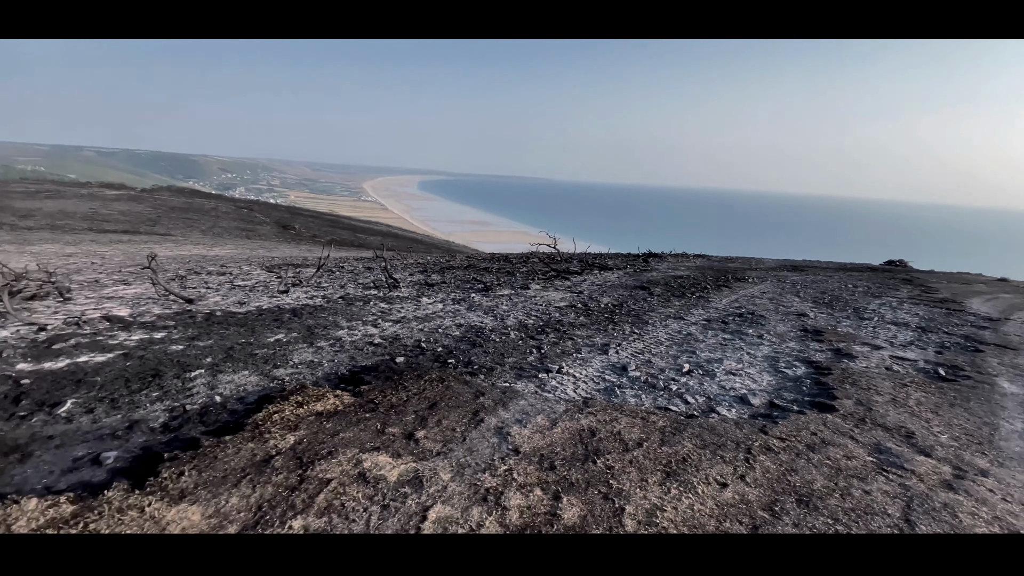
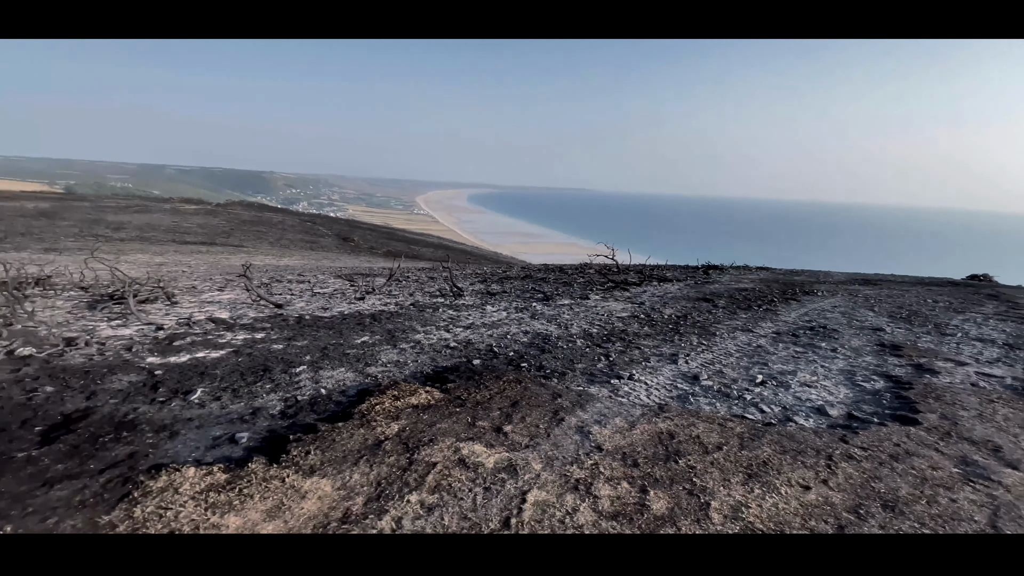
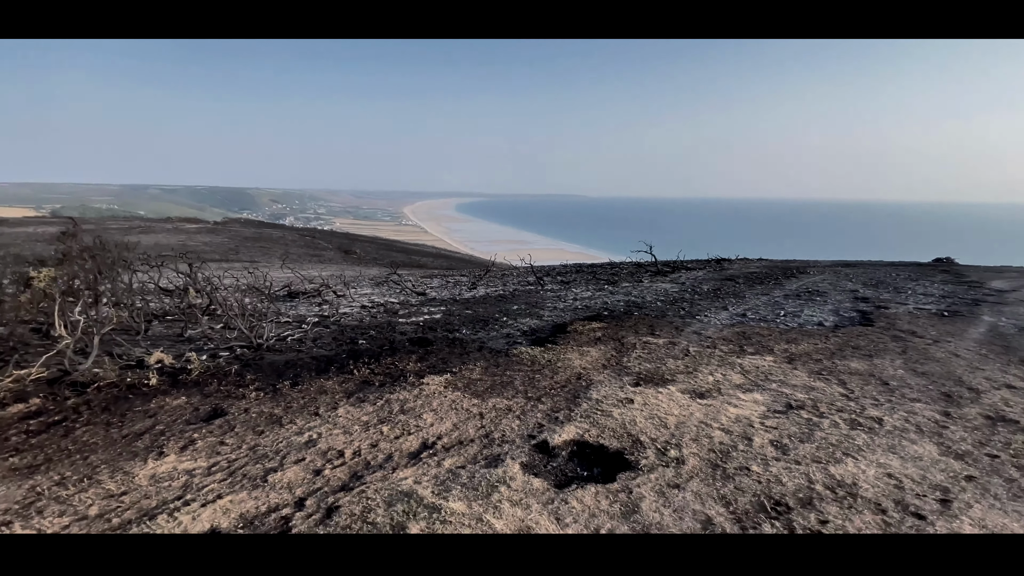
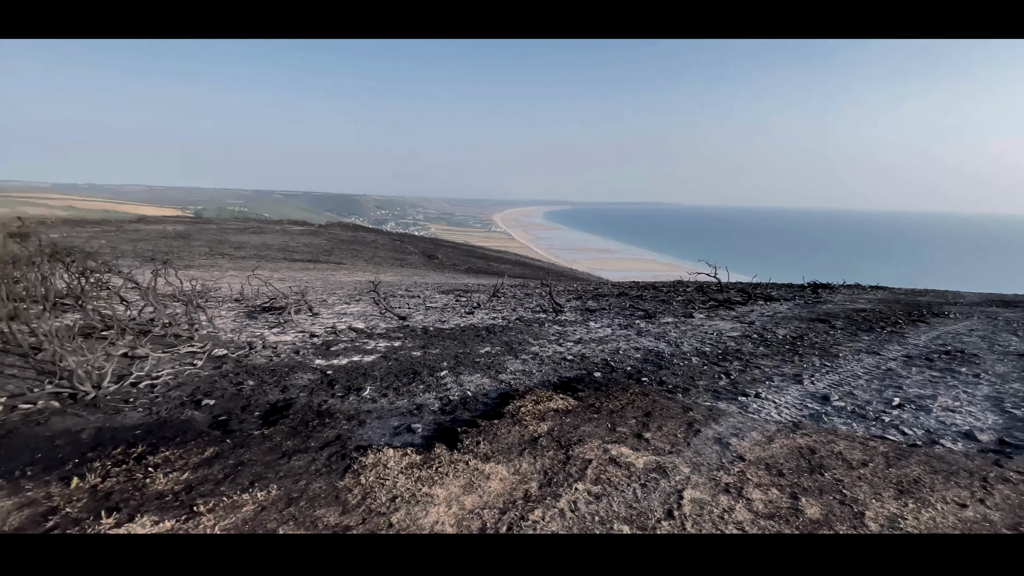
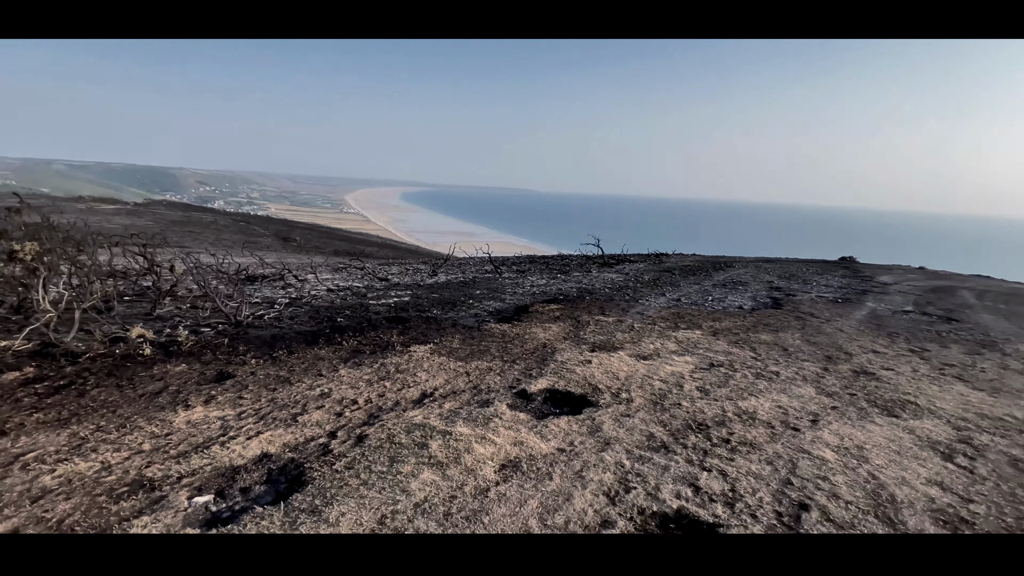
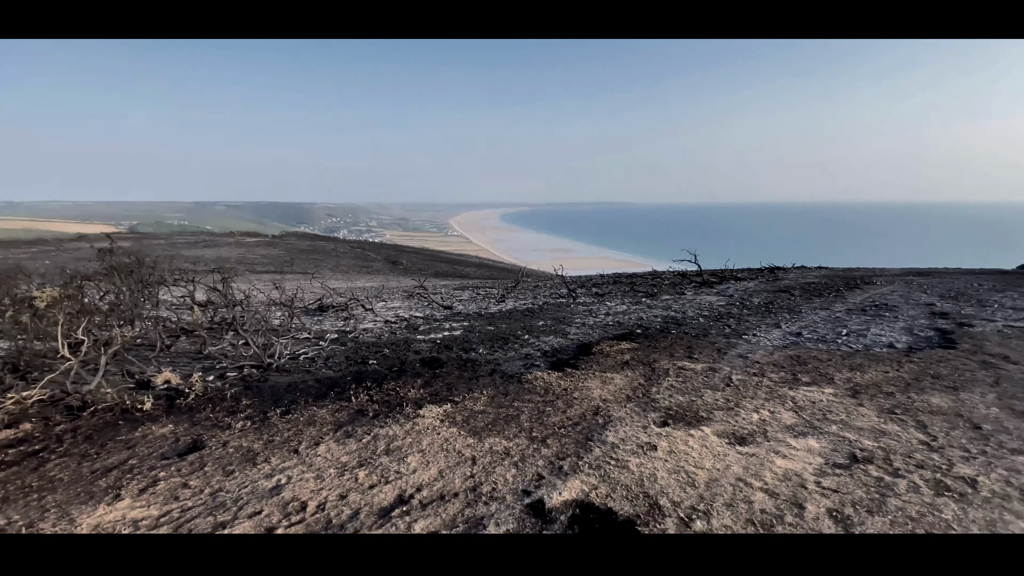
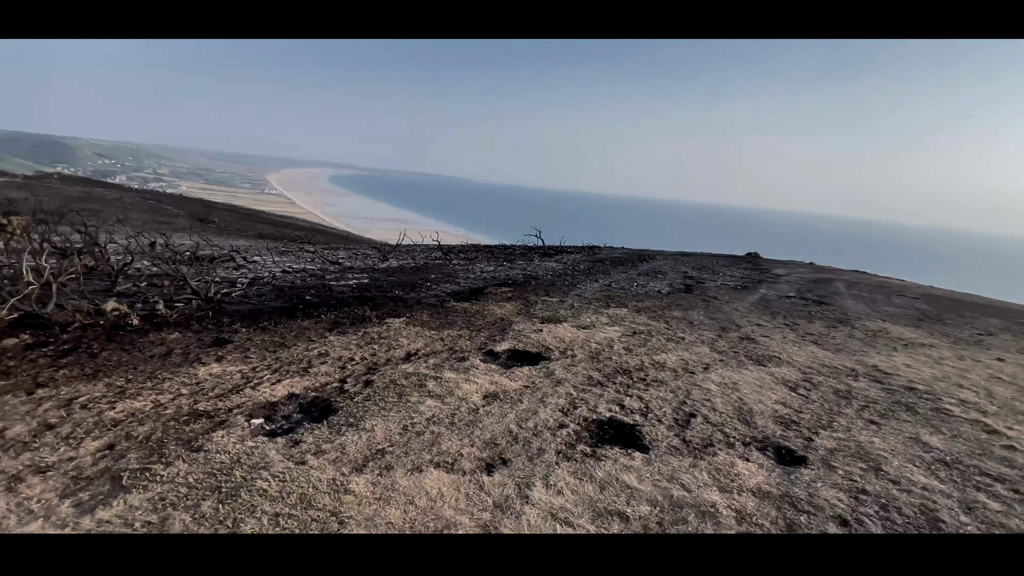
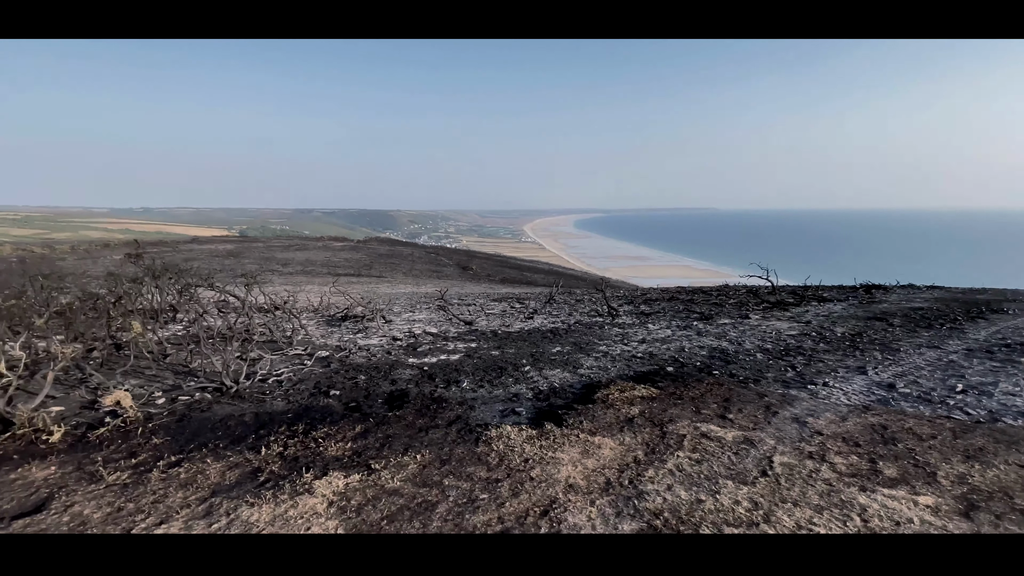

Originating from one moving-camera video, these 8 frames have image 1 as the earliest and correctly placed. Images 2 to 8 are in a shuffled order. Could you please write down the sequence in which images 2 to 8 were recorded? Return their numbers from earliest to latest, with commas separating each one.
2, 4, 8, 6, 3, 5, 7
